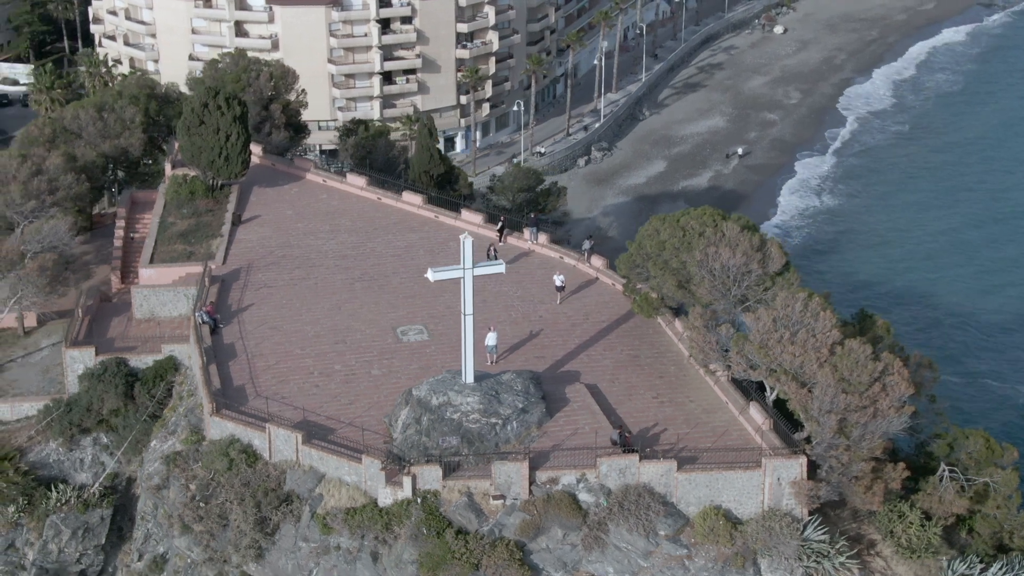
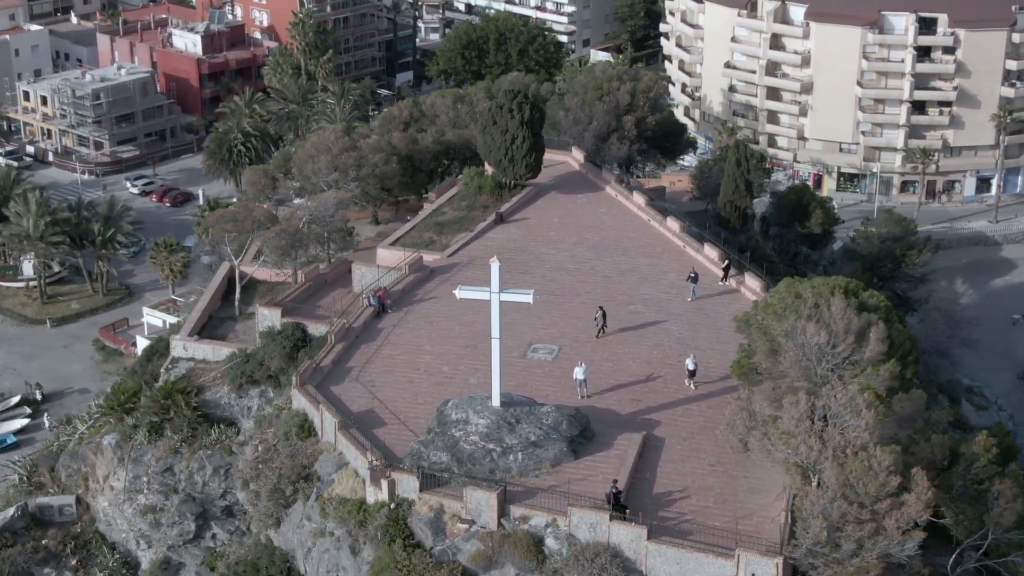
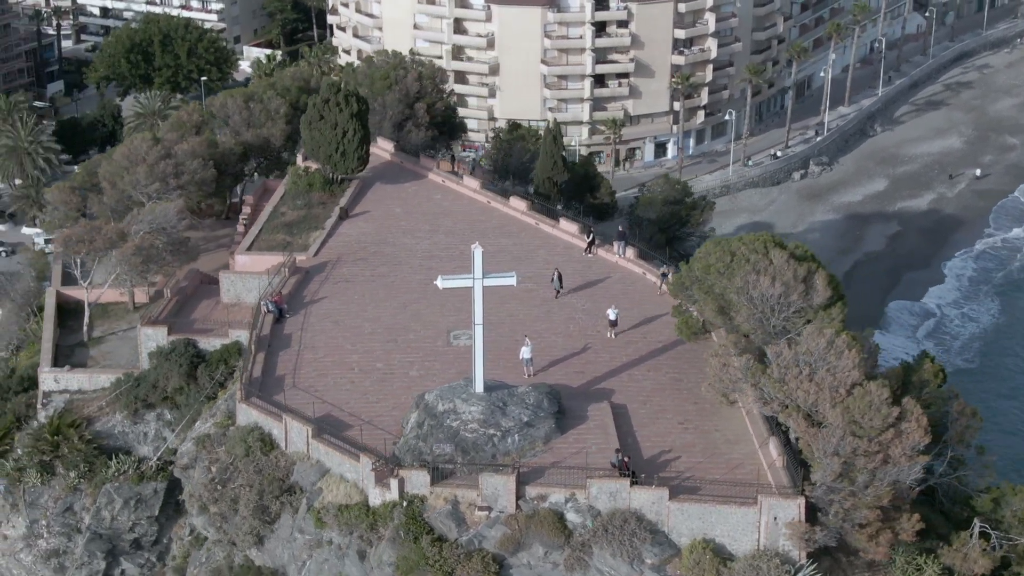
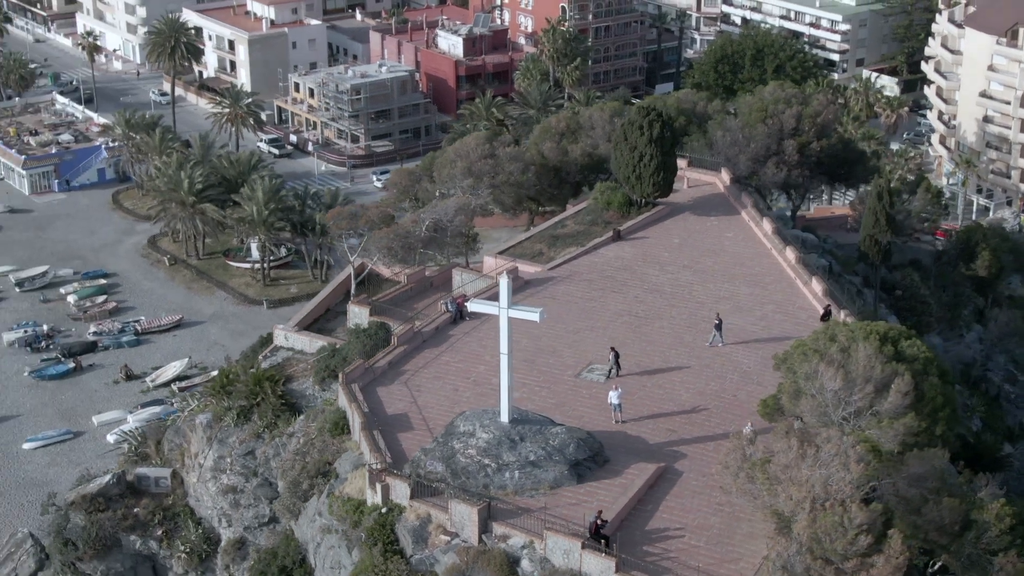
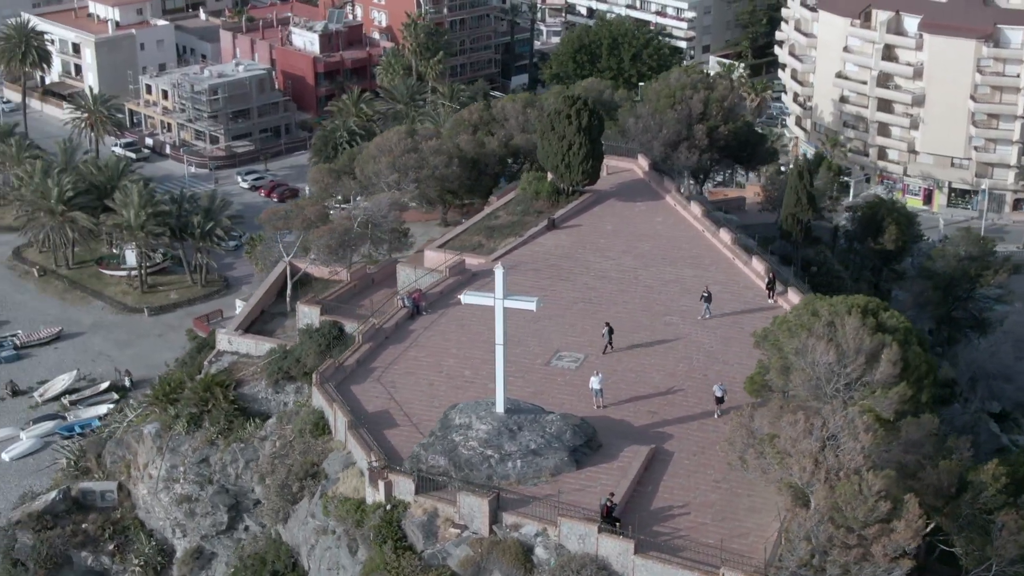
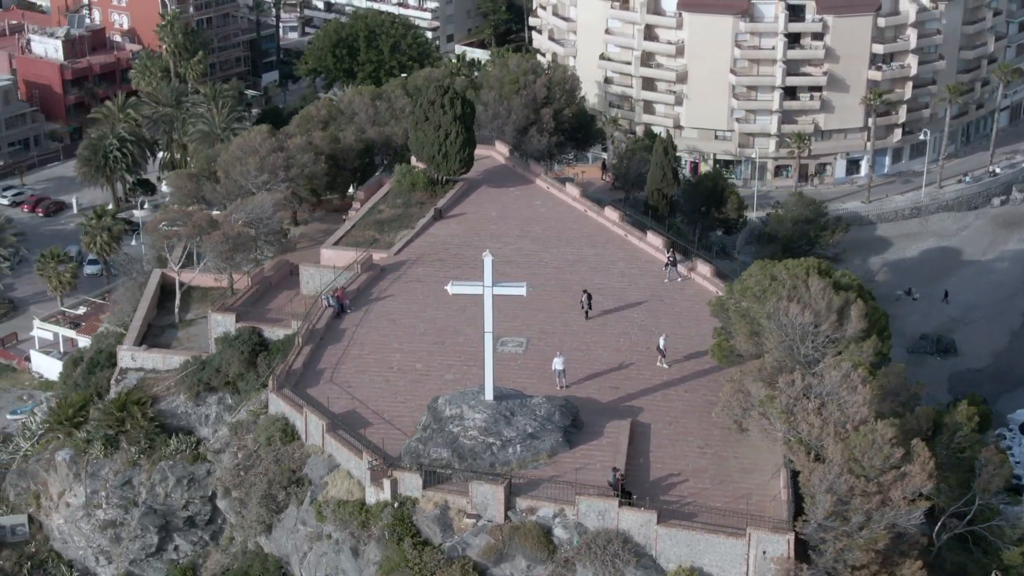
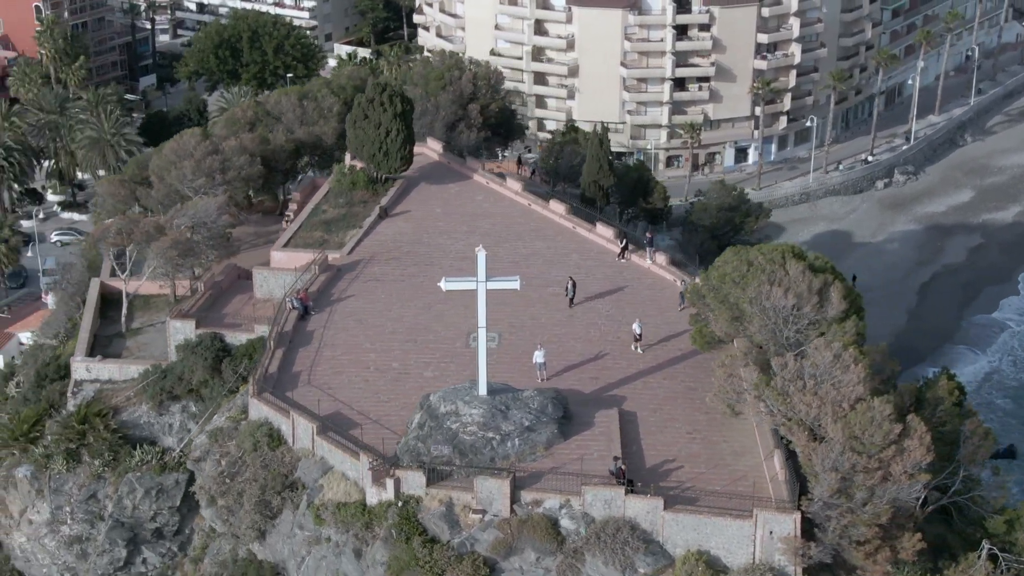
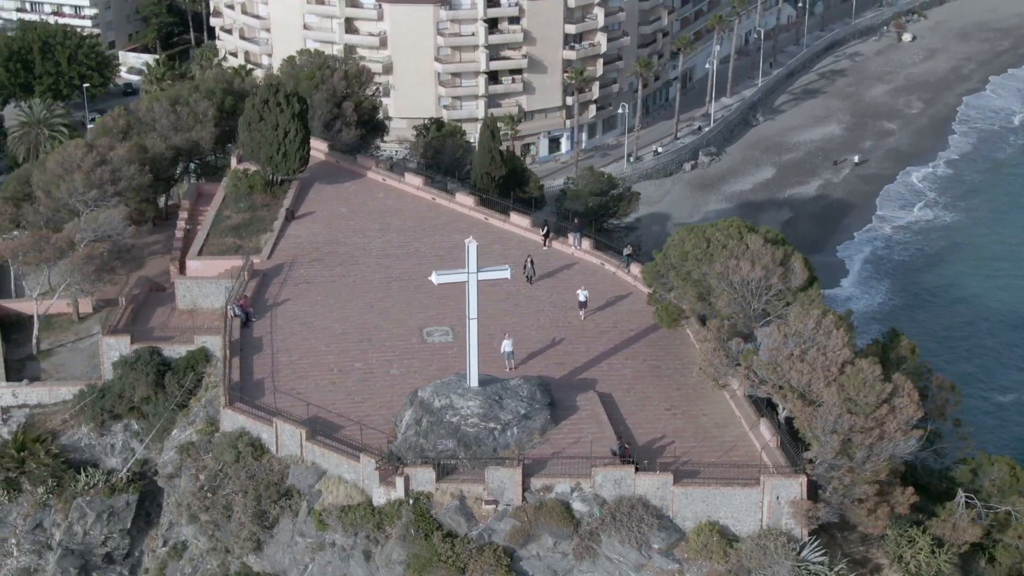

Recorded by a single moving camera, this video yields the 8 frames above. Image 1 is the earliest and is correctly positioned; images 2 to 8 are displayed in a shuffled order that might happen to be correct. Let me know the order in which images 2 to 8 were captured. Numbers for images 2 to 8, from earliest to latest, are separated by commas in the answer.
8, 3, 7, 6, 2, 5, 4
